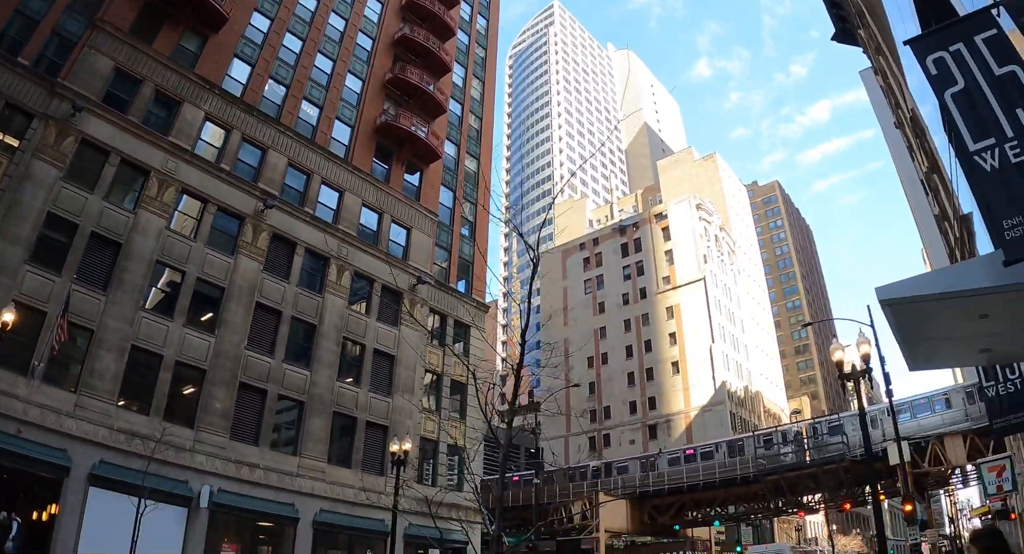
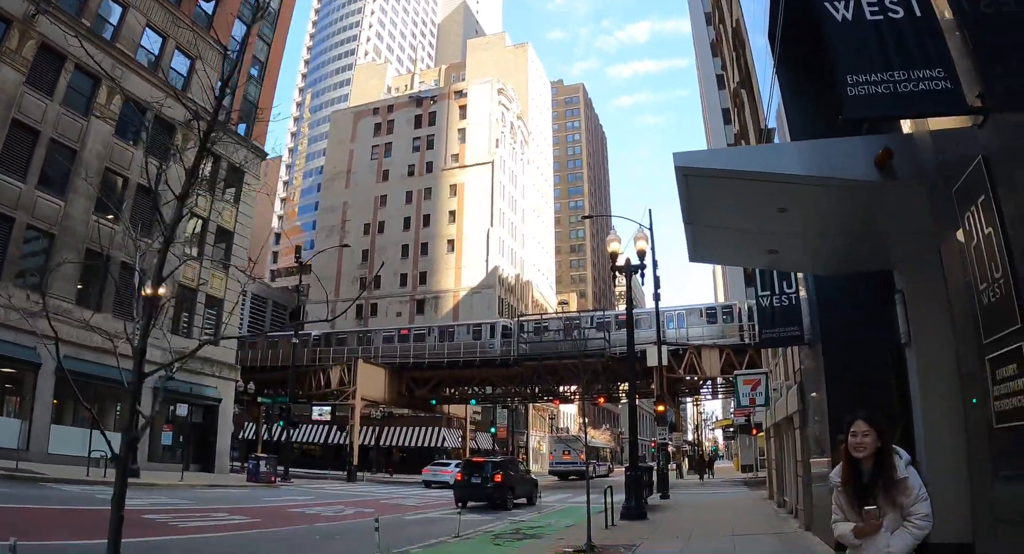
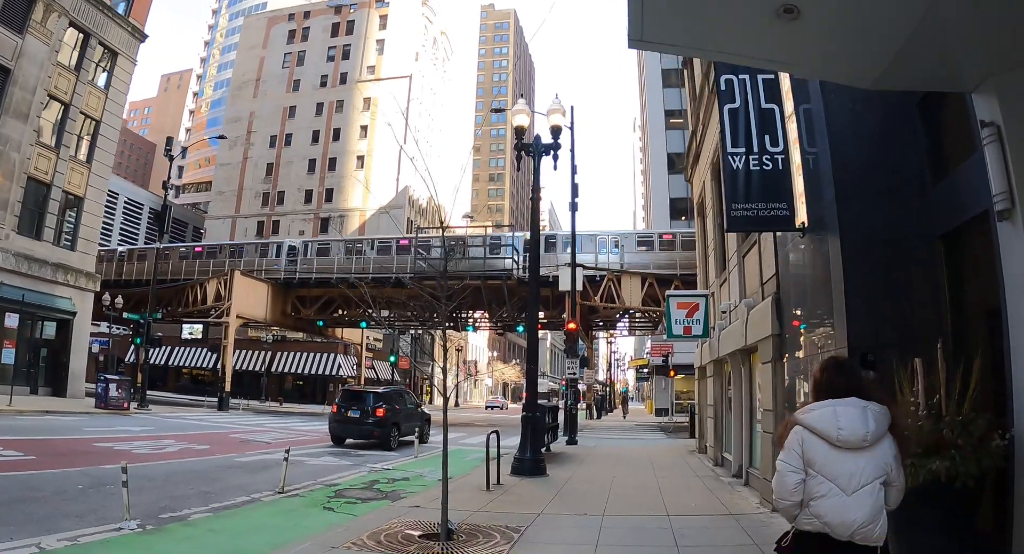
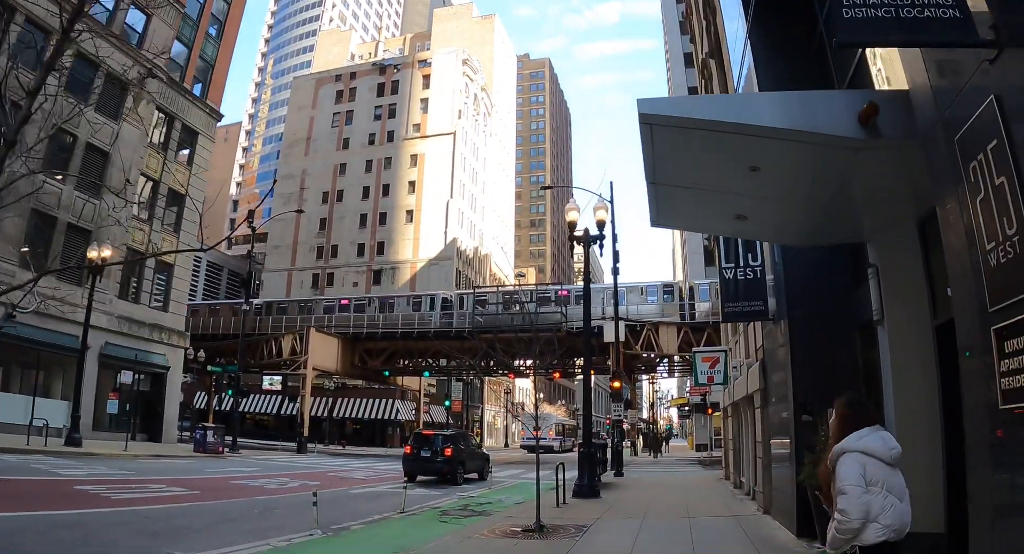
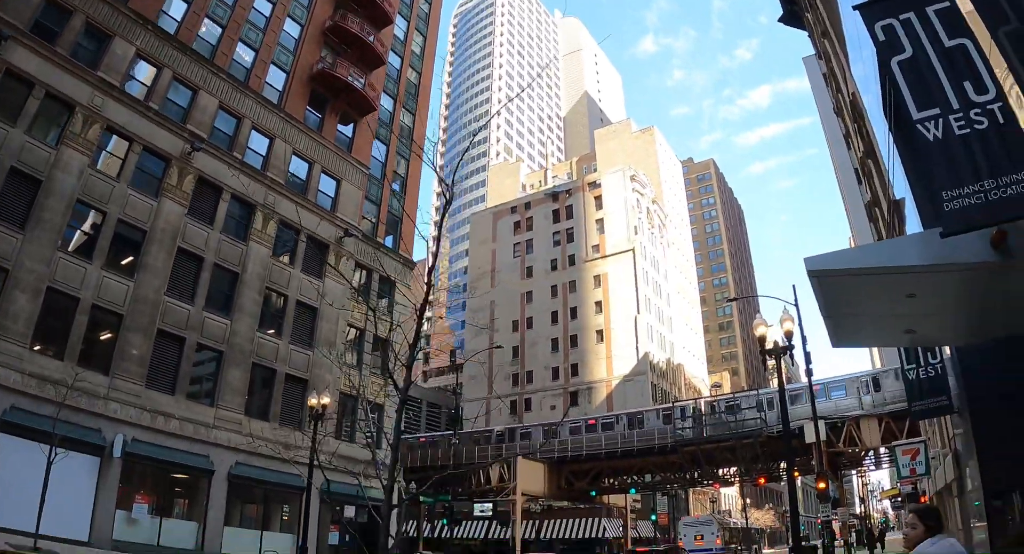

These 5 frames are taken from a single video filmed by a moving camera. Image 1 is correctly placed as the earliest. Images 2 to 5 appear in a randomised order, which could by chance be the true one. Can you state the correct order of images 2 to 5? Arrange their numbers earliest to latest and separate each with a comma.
5, 2, 4, 3
